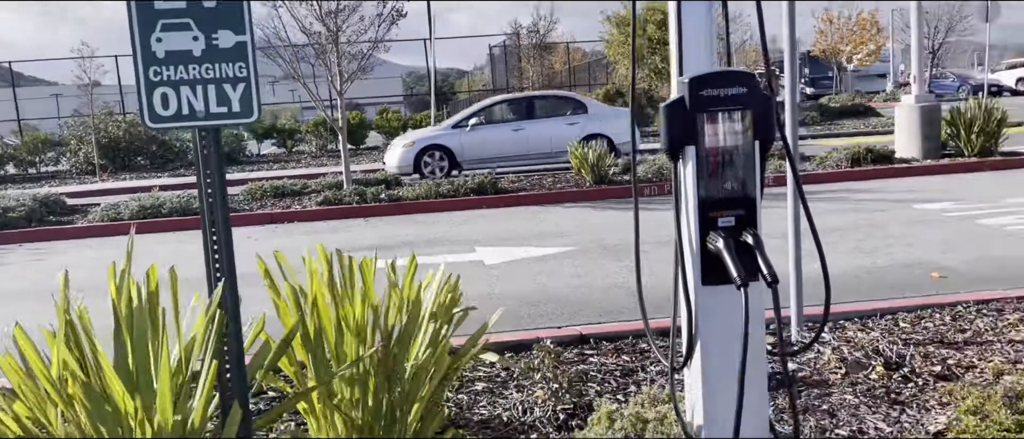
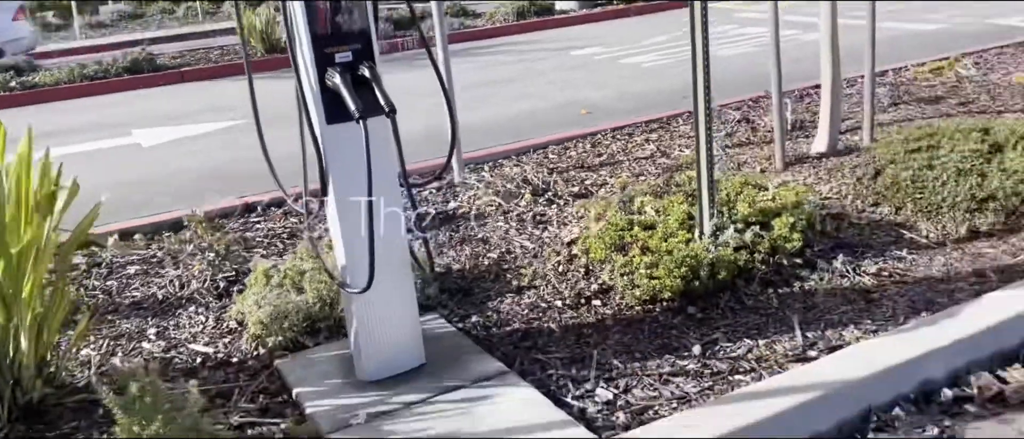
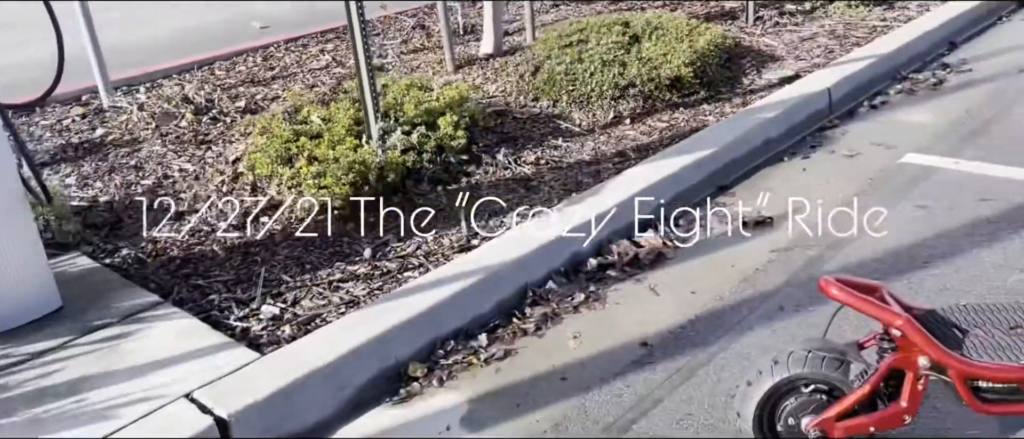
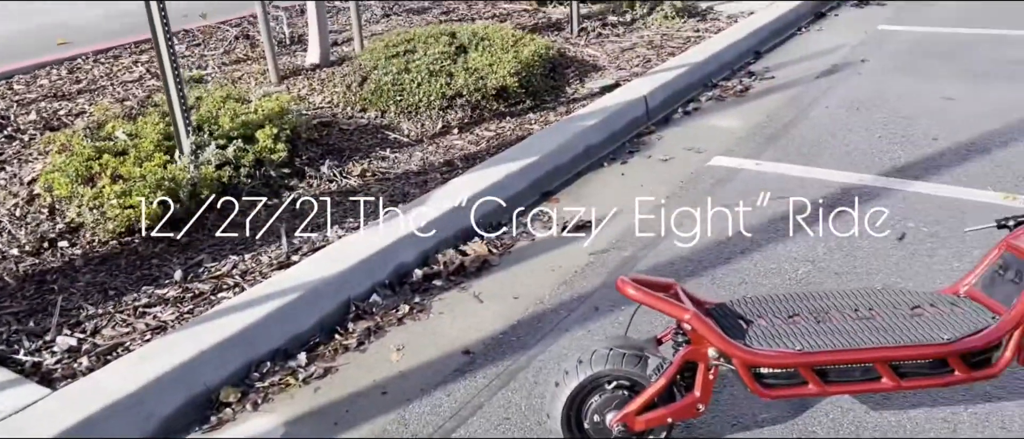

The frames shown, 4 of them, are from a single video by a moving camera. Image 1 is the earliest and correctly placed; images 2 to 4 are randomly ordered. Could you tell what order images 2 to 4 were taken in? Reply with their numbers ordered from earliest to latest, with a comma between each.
2, 3, 4
